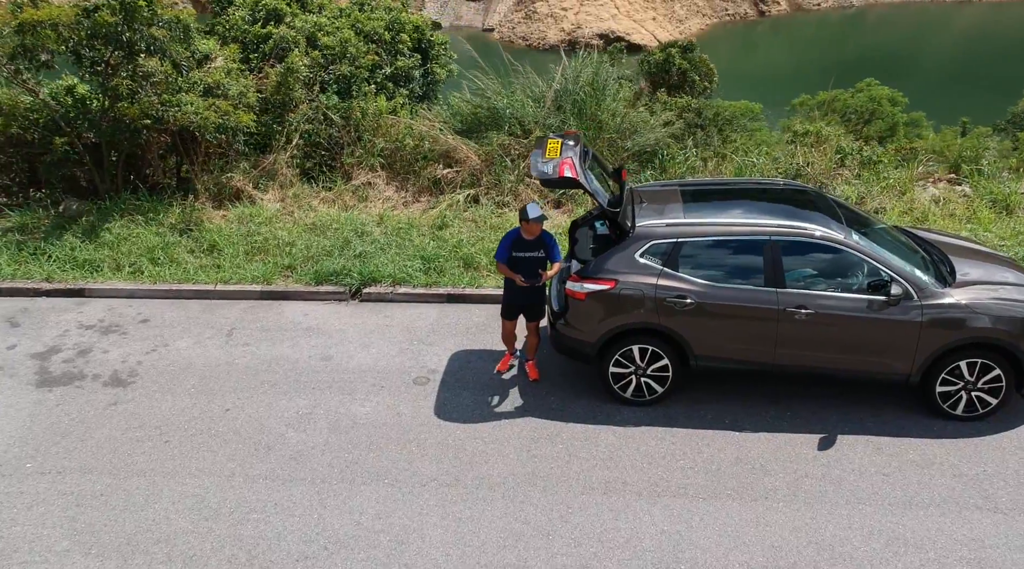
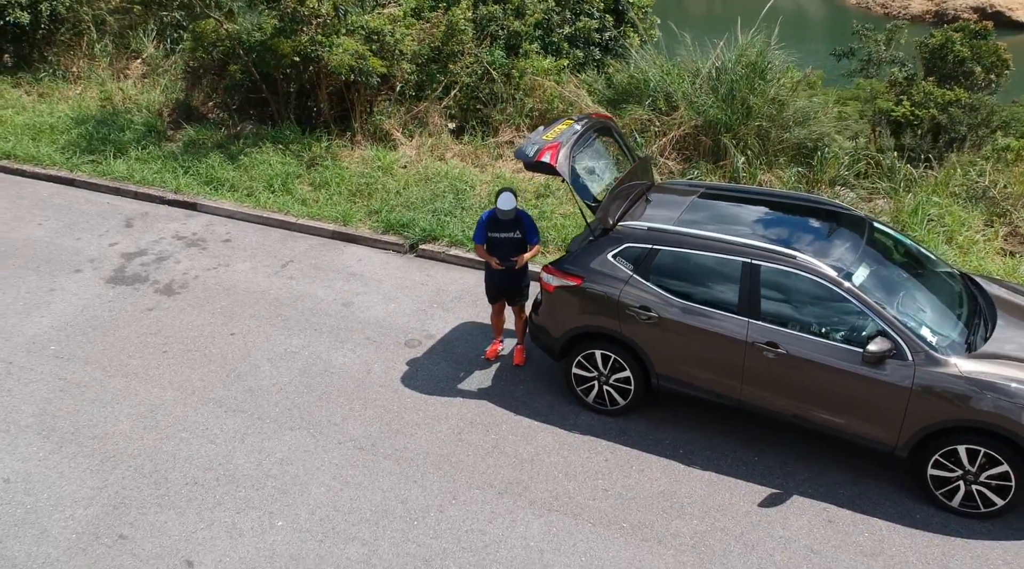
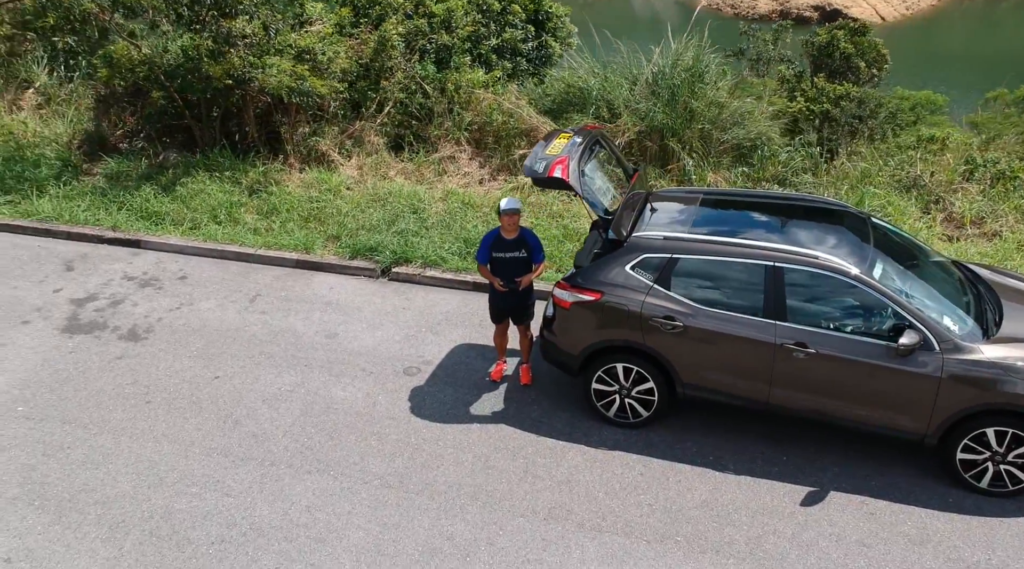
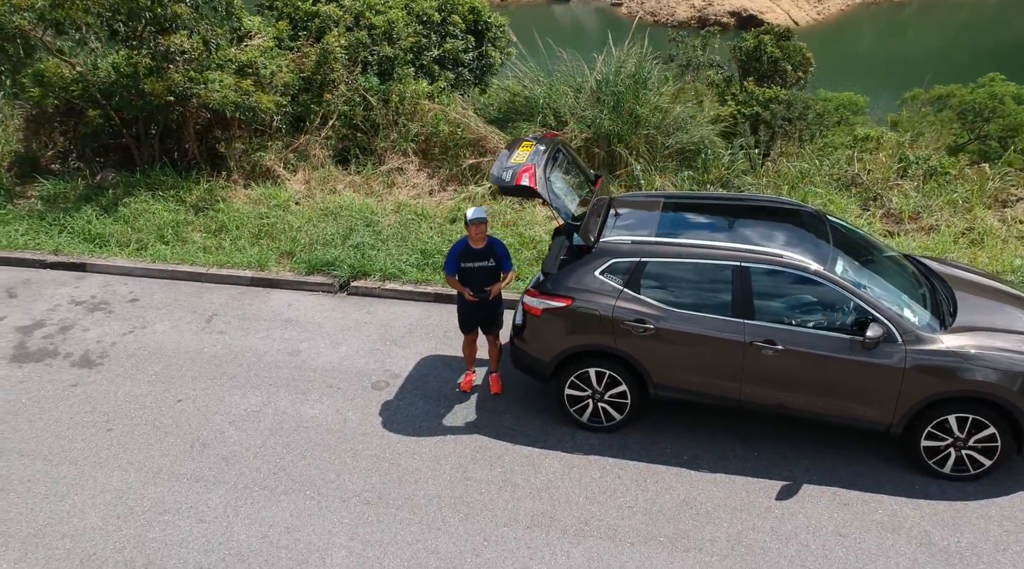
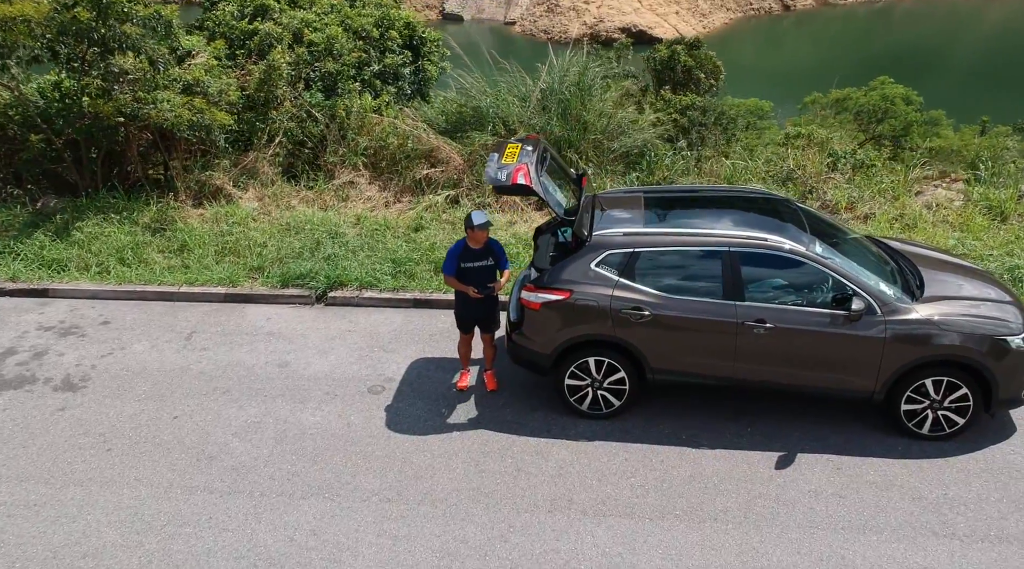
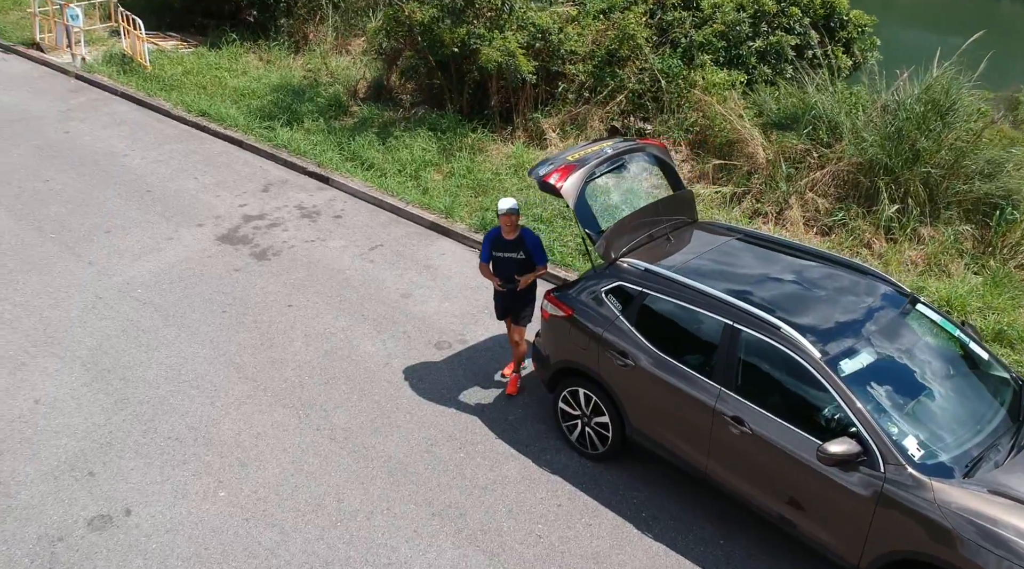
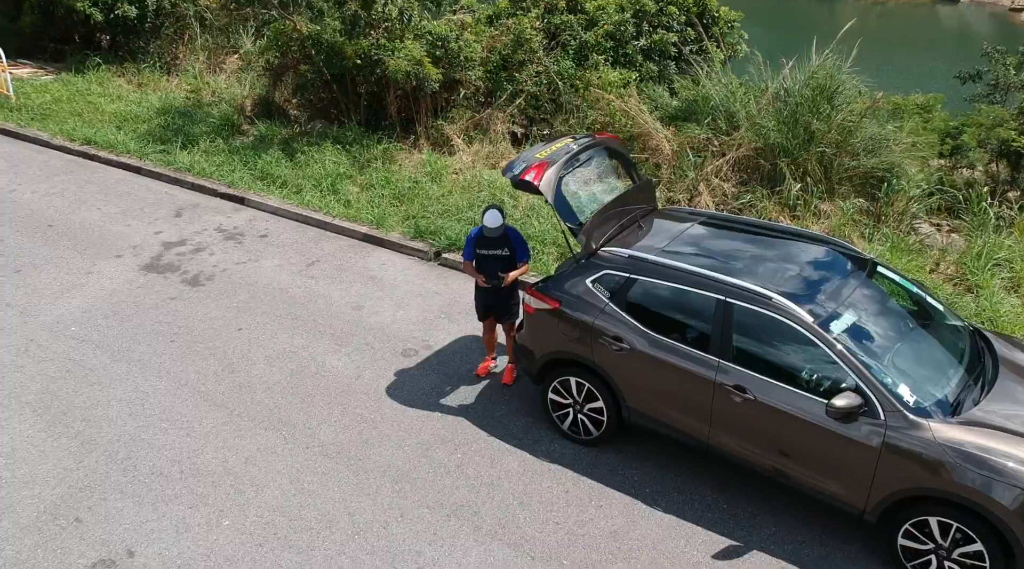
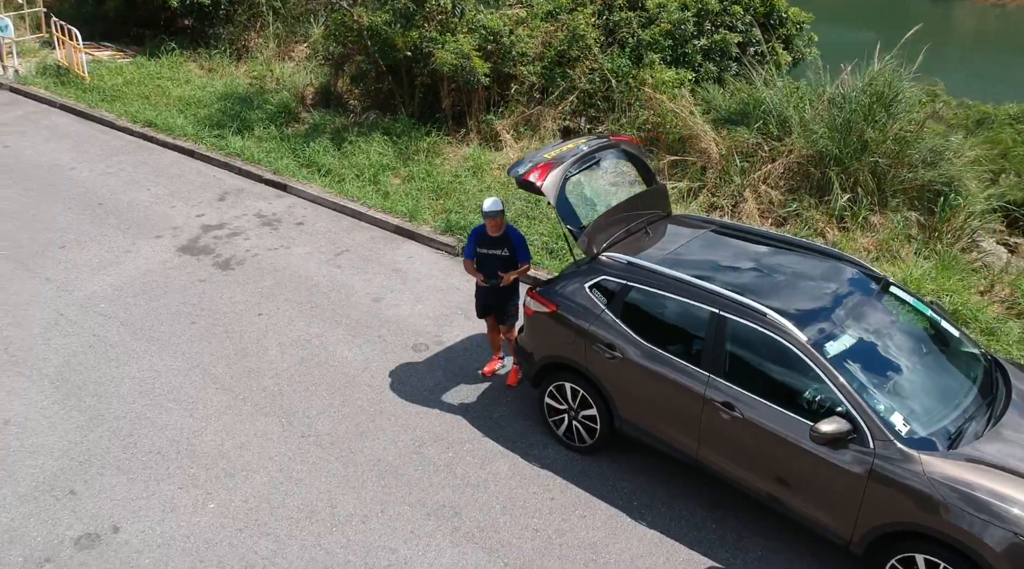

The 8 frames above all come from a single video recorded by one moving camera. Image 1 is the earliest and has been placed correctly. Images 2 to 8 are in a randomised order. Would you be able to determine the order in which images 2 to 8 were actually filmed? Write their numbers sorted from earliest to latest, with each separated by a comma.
5, 4, 3, 2, 7, 8, 6
